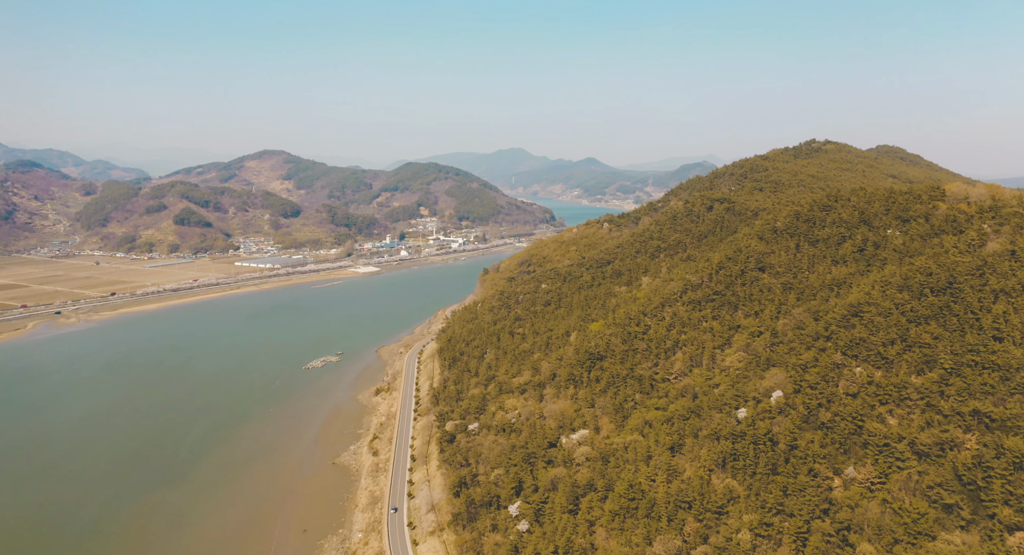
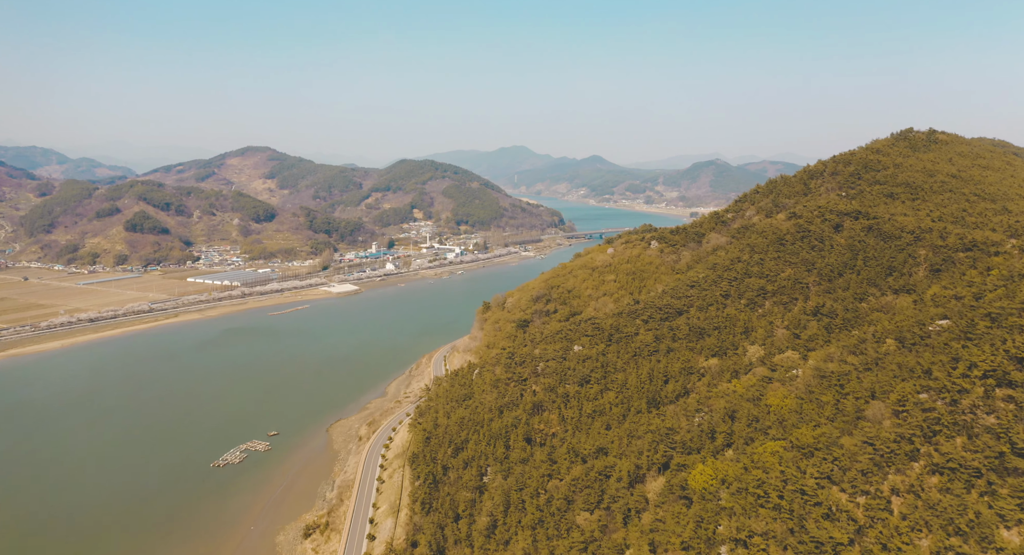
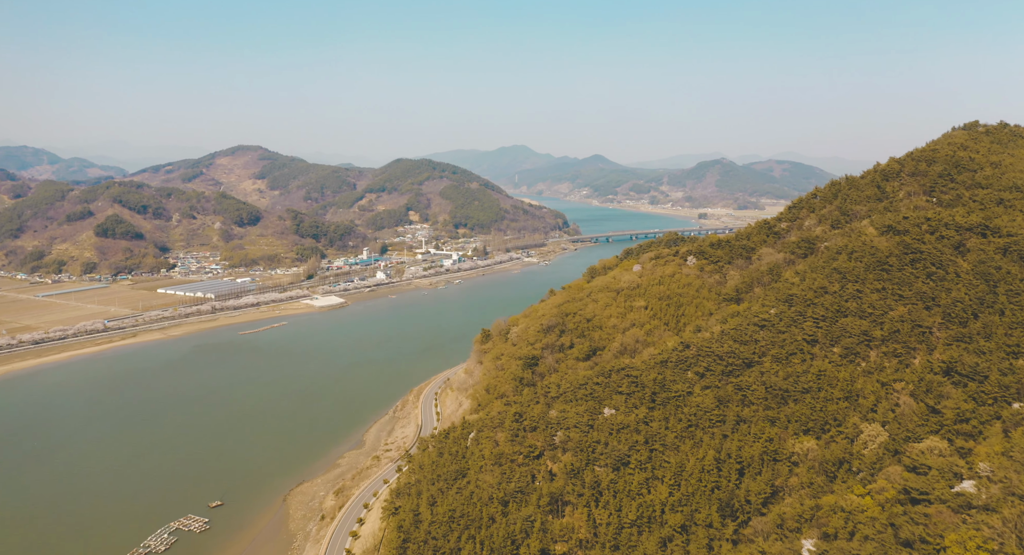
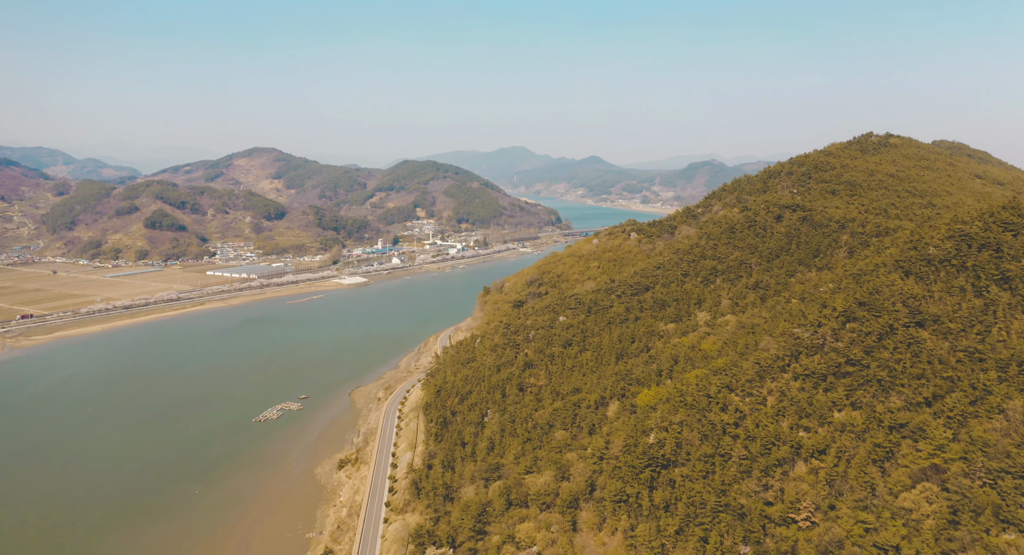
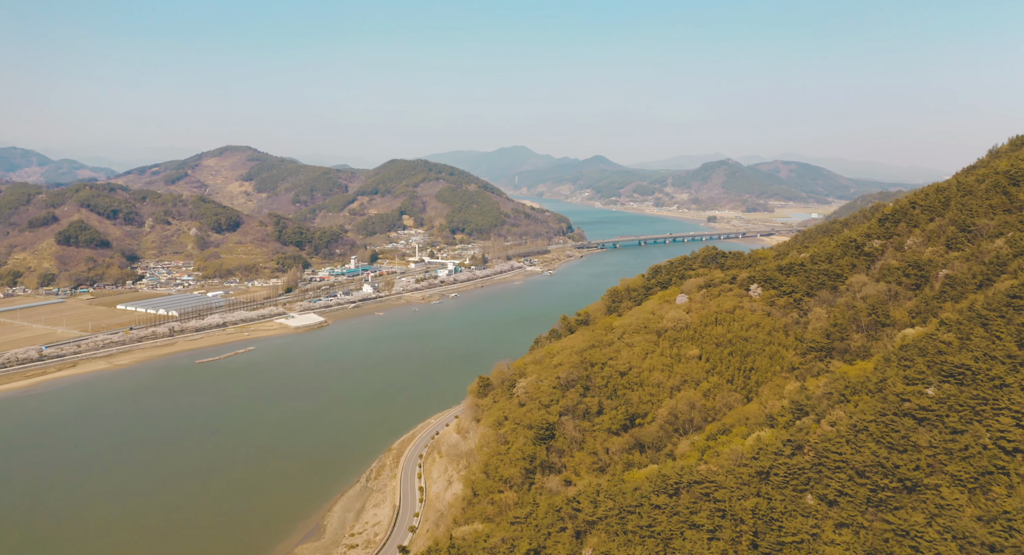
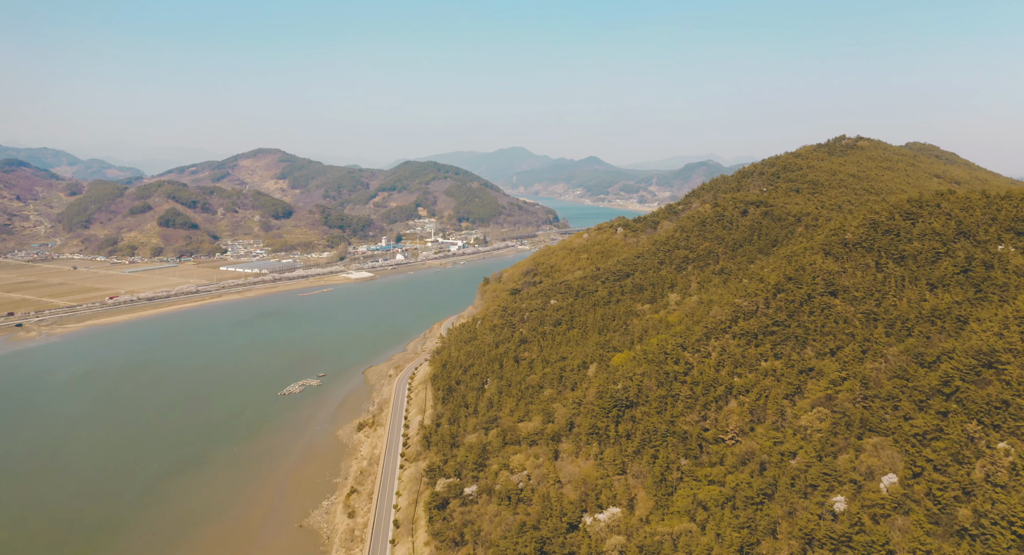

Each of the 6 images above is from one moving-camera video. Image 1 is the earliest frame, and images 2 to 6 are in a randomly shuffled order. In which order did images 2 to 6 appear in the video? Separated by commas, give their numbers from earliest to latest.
6, 4, 2, 3, 5
